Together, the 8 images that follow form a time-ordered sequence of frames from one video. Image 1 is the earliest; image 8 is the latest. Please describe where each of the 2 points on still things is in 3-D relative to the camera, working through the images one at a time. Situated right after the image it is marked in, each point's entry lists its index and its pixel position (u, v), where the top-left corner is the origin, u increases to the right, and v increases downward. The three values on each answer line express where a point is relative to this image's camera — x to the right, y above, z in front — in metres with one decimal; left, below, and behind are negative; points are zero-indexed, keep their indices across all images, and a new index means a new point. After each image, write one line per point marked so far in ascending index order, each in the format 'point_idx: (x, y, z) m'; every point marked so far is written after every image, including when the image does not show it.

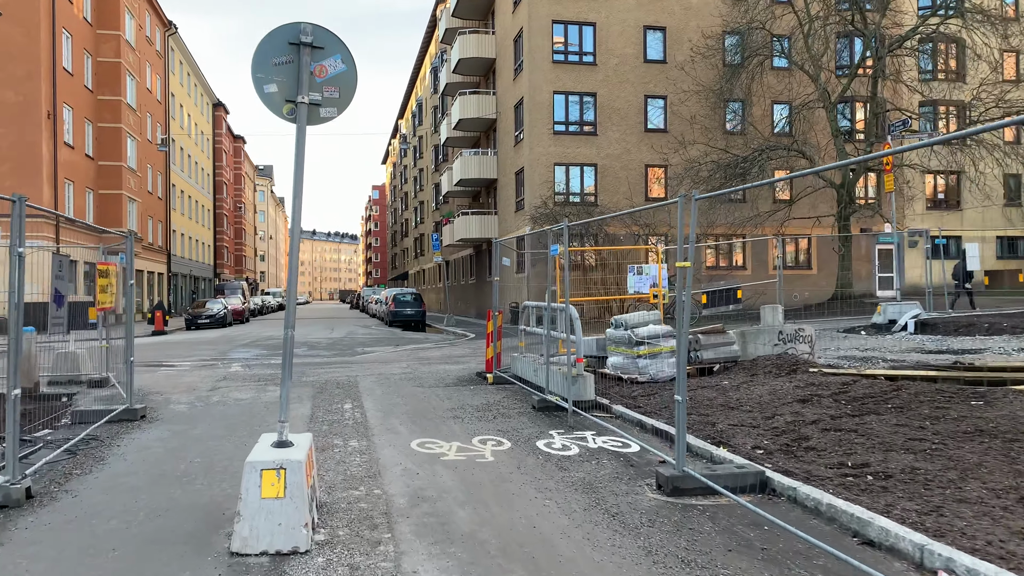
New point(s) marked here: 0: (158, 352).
0: (-7.6, -1.4, +17.0) m
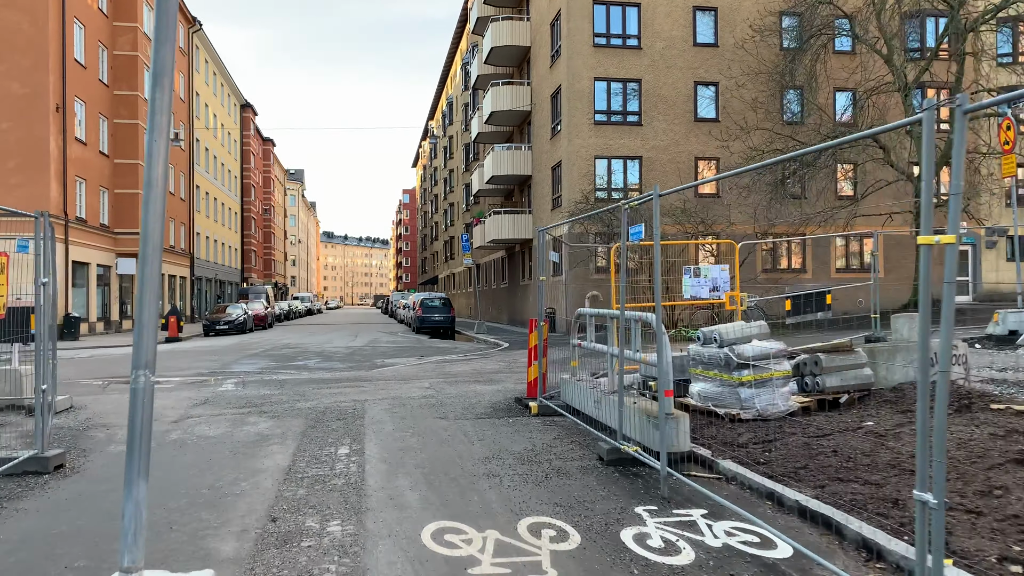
0: (-6.9, -1.4, +15.1) m
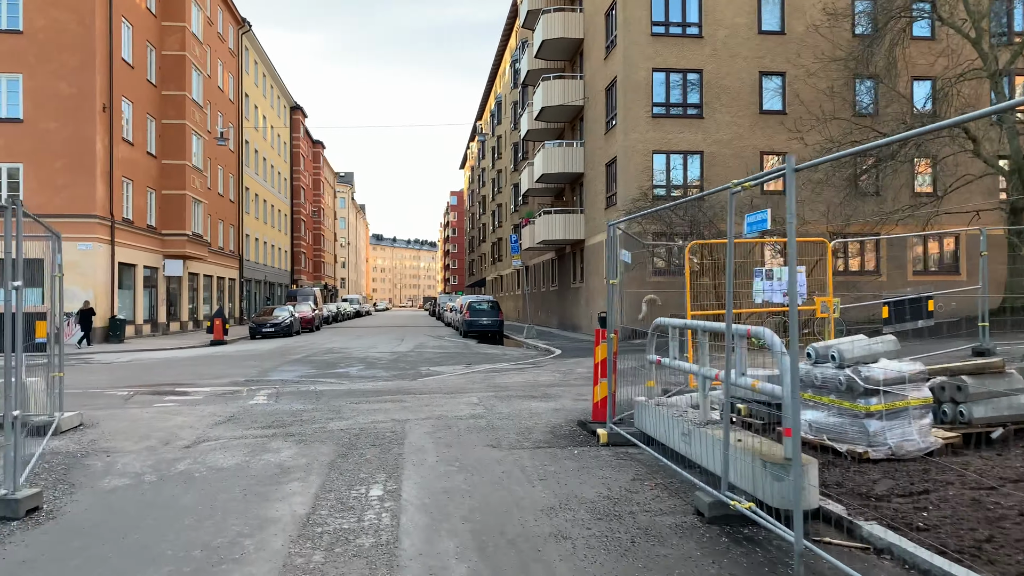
0: (-5.9, -1.5, +14.4) m
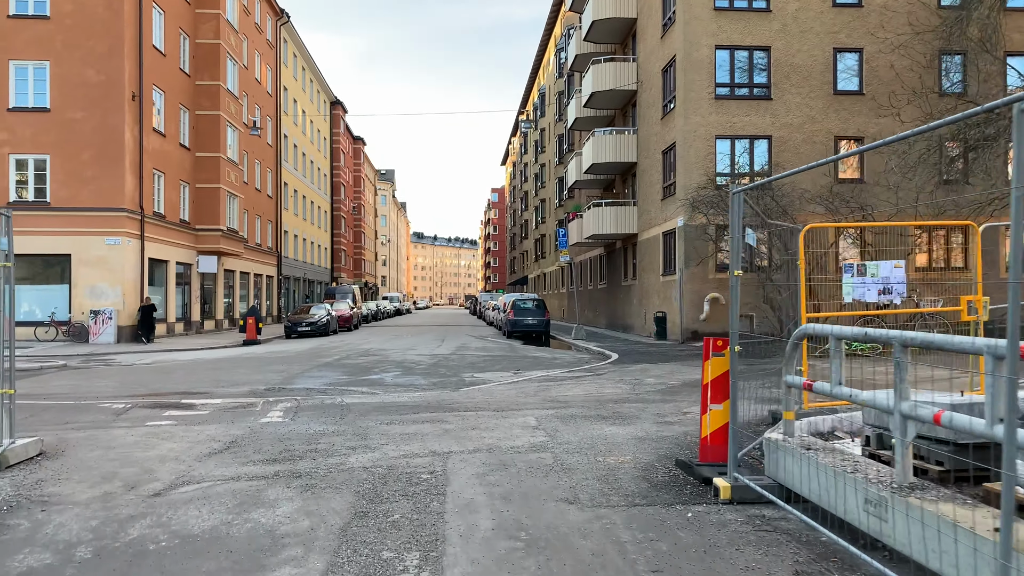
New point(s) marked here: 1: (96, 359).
0: (-5.0, -1.4, +13.0) m
1: (-9.6, -1.6, +18.0) m
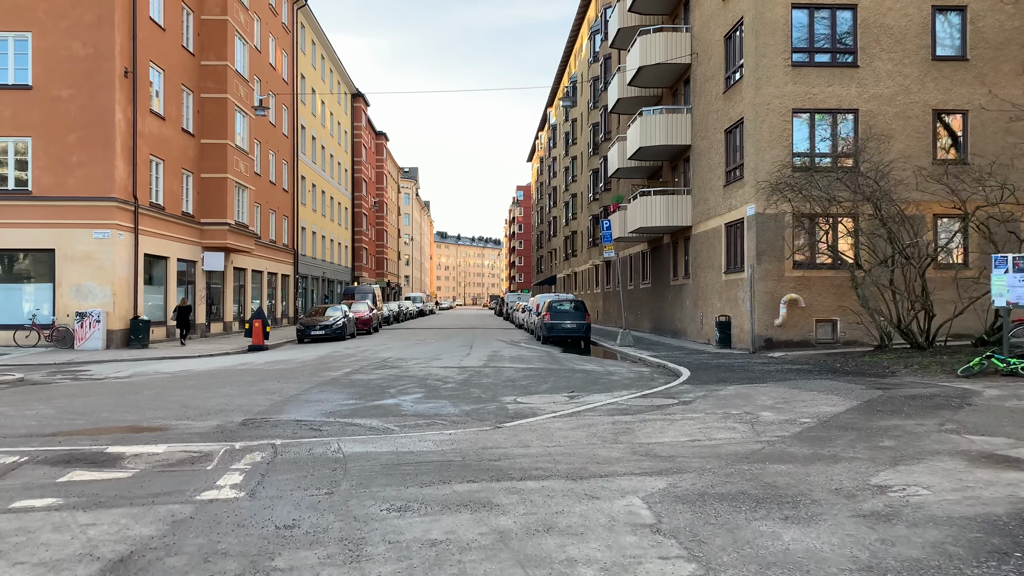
0: (-4.3, -1.4, +10.2) m
1: (-8.7, -1.6, +15.4) m
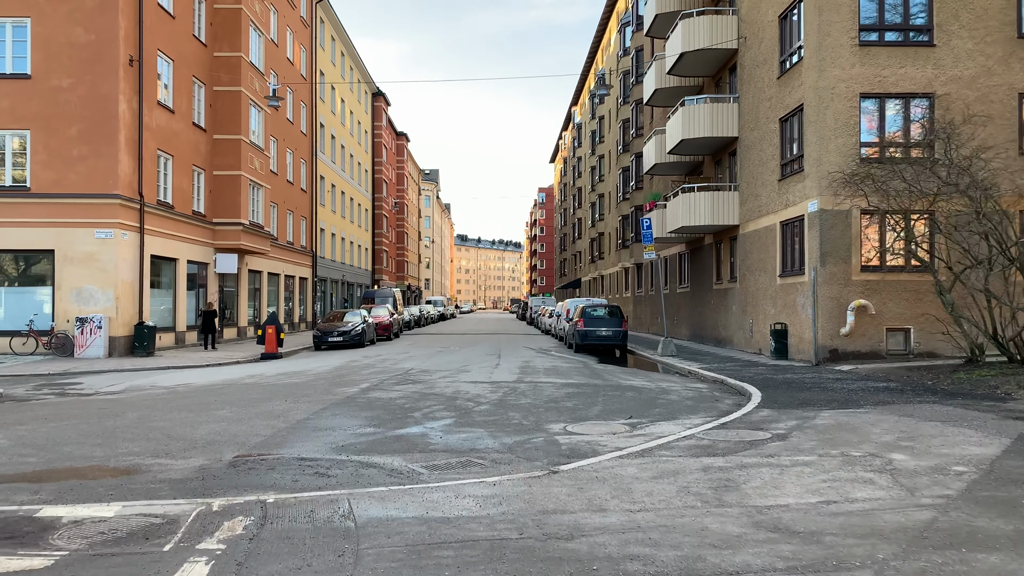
0: (-3.8, -1.5, +8.6) m
1: (-8.0, -1.7, +13.9) m
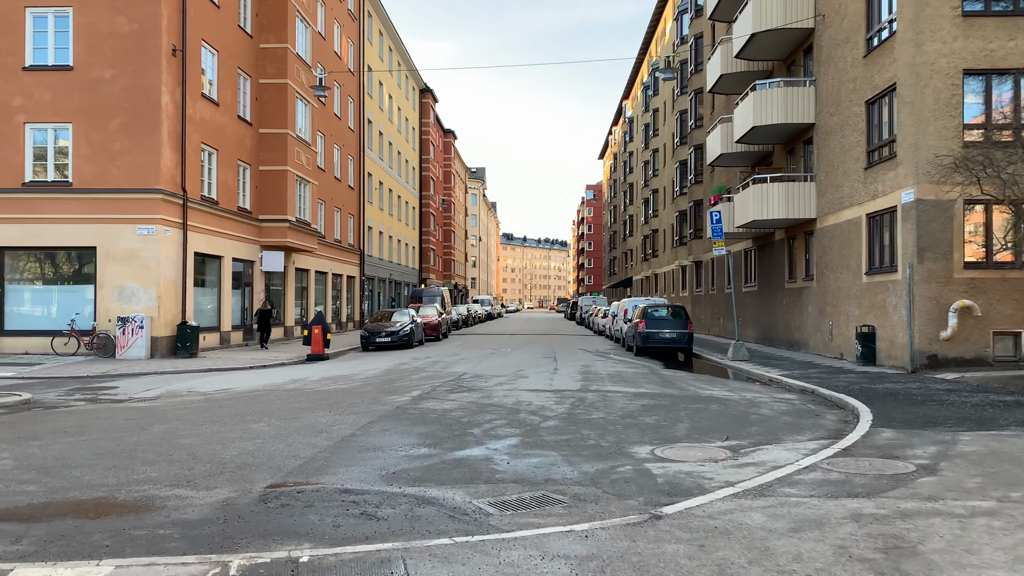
0: (-3.0, -1.4, +7.6) m
1: (-7.0, -1.6, +13.1) m
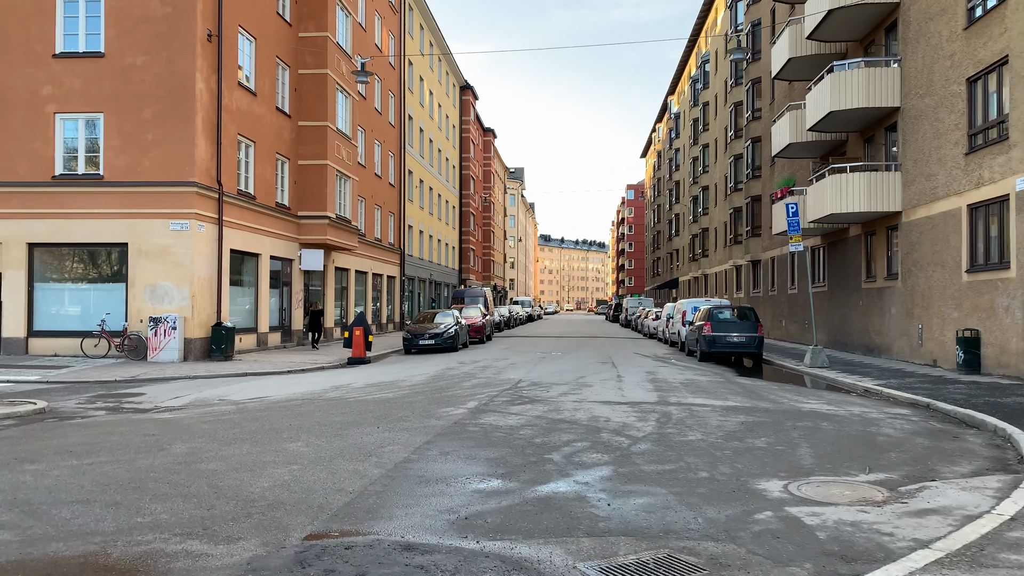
0: (-2.3, -1.4, +6.4) m
1: (-6.0, -1.6, +12.0) m
